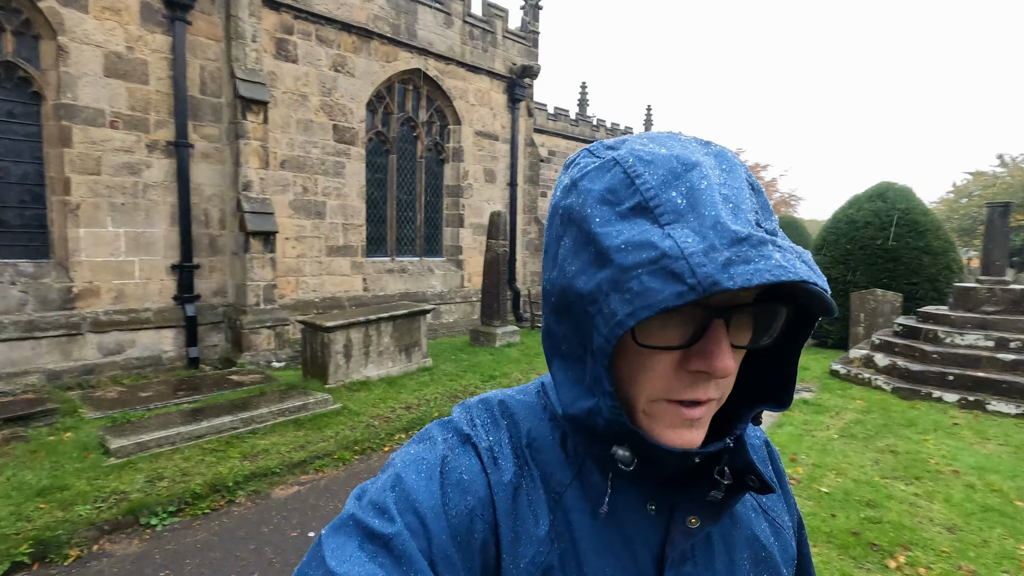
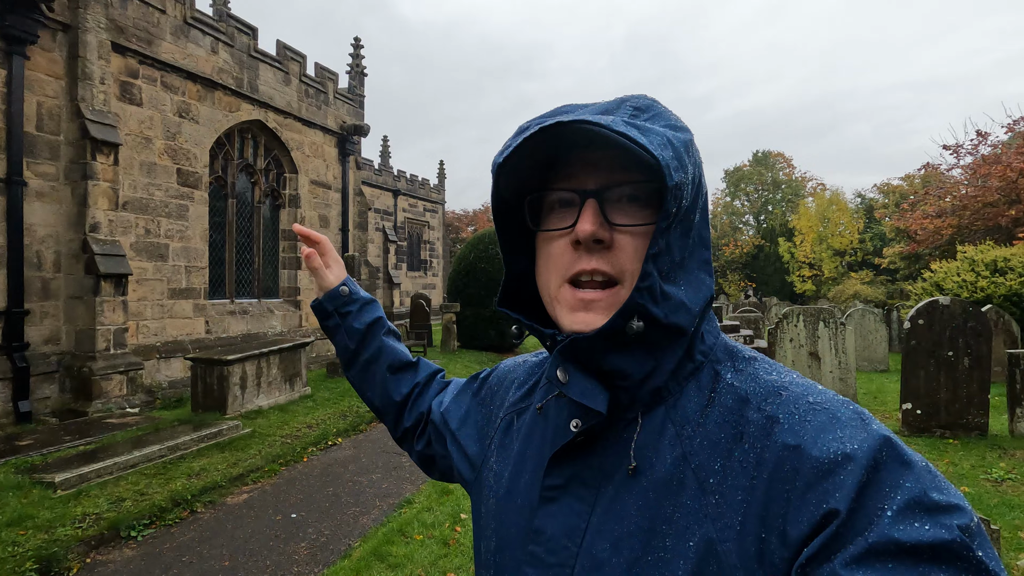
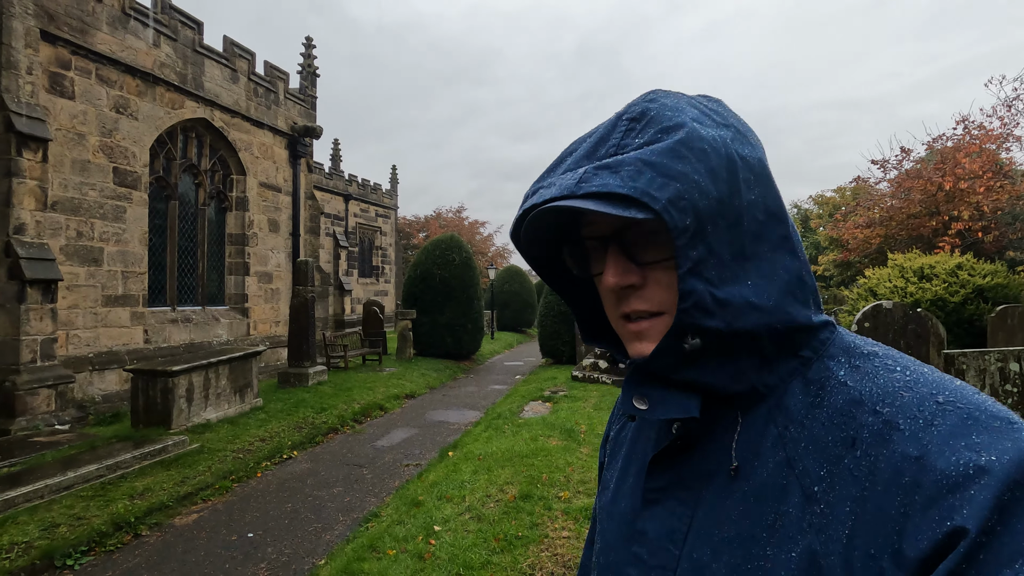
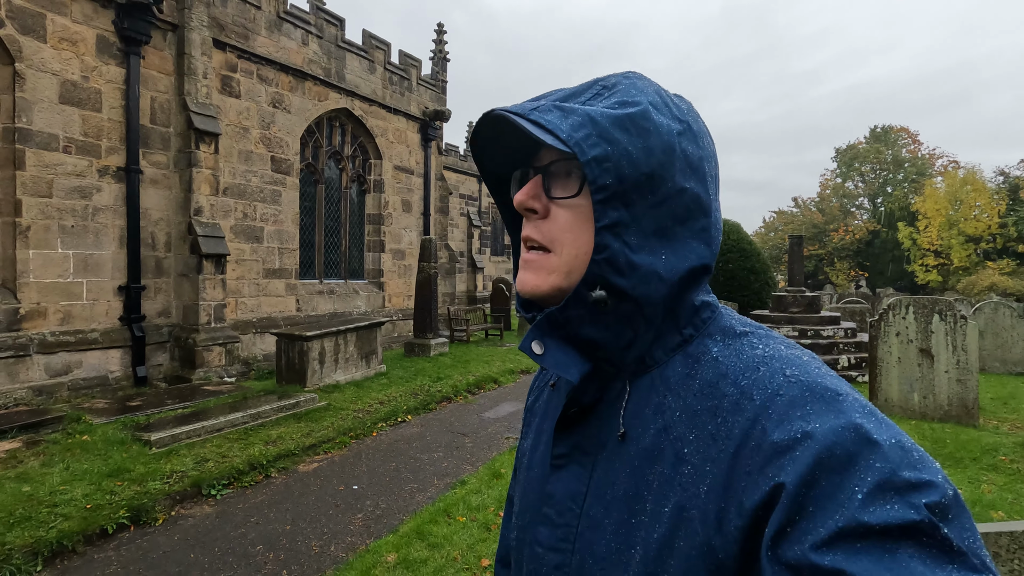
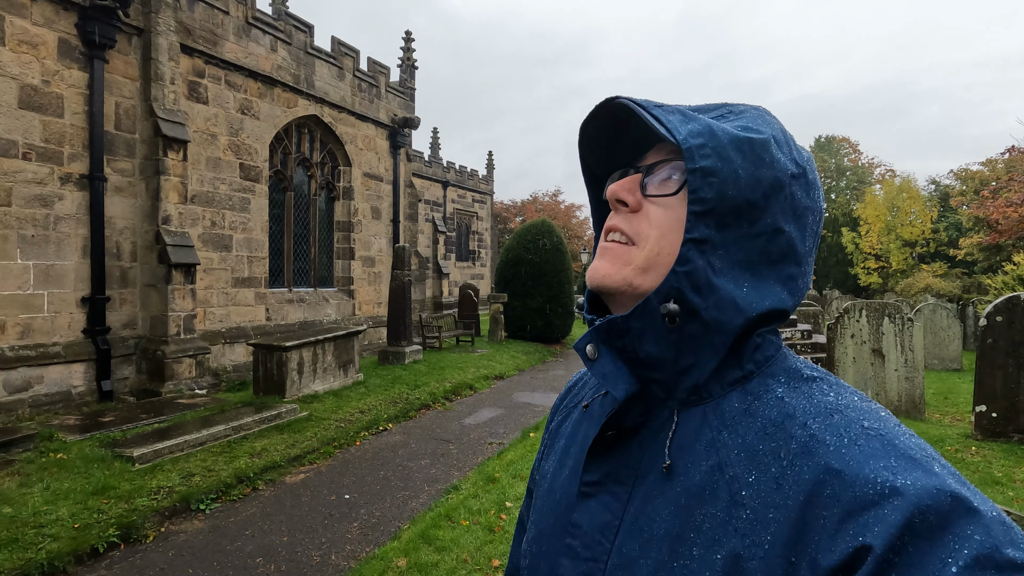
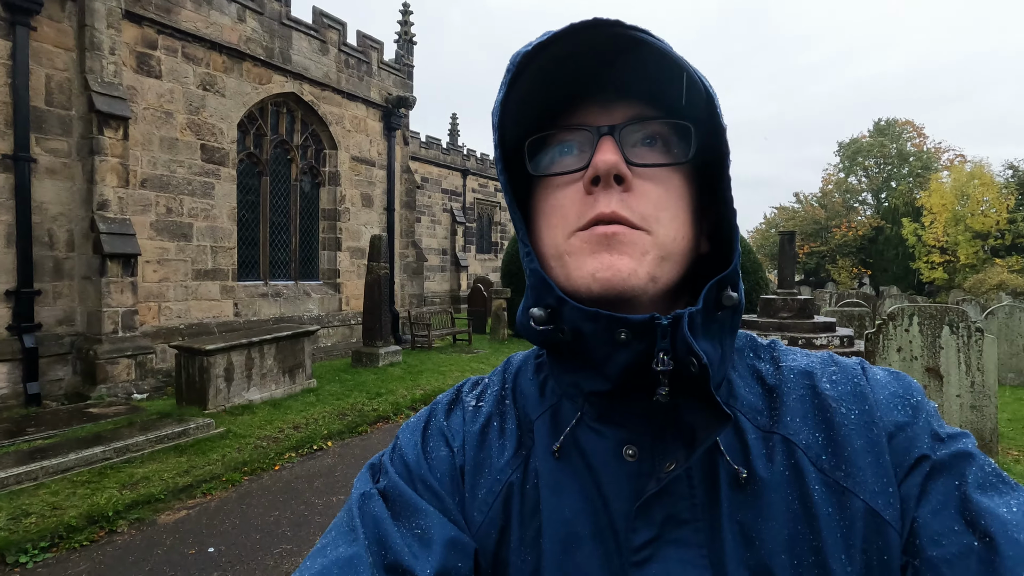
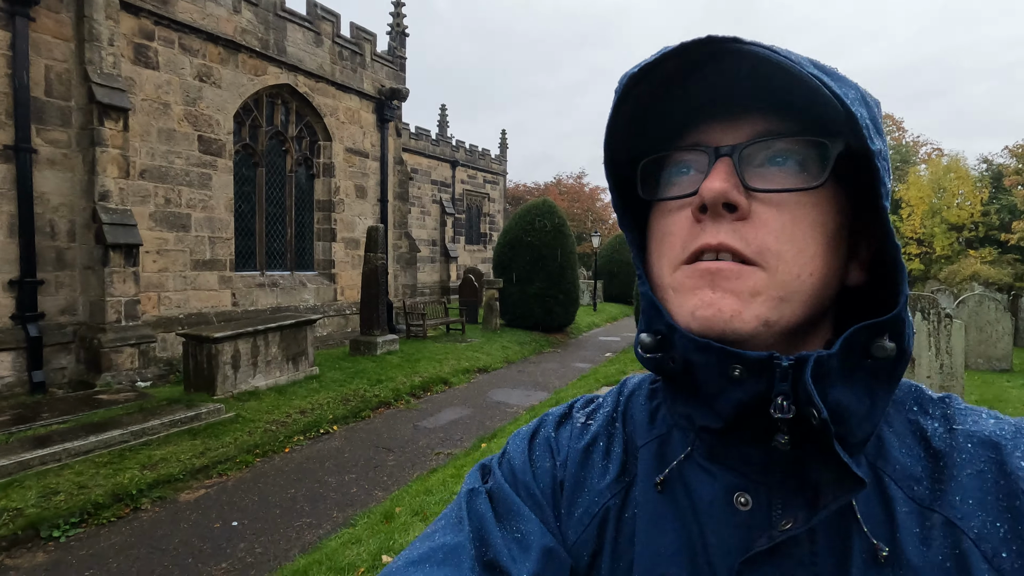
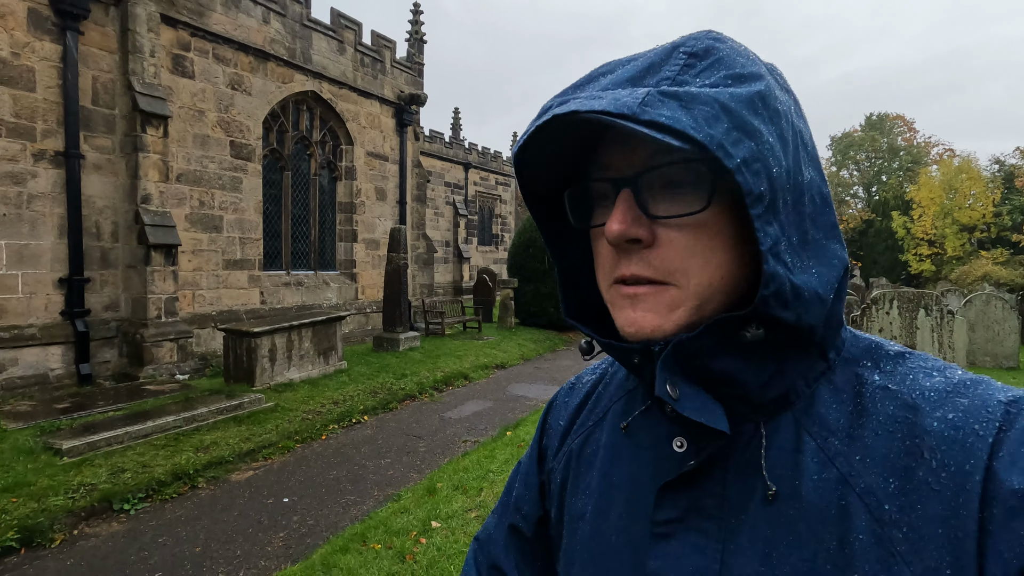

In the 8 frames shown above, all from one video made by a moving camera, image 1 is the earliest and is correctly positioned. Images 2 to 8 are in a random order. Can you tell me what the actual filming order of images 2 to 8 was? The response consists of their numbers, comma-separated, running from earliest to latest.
6, 7, 8, 4, 5, 2, 3
